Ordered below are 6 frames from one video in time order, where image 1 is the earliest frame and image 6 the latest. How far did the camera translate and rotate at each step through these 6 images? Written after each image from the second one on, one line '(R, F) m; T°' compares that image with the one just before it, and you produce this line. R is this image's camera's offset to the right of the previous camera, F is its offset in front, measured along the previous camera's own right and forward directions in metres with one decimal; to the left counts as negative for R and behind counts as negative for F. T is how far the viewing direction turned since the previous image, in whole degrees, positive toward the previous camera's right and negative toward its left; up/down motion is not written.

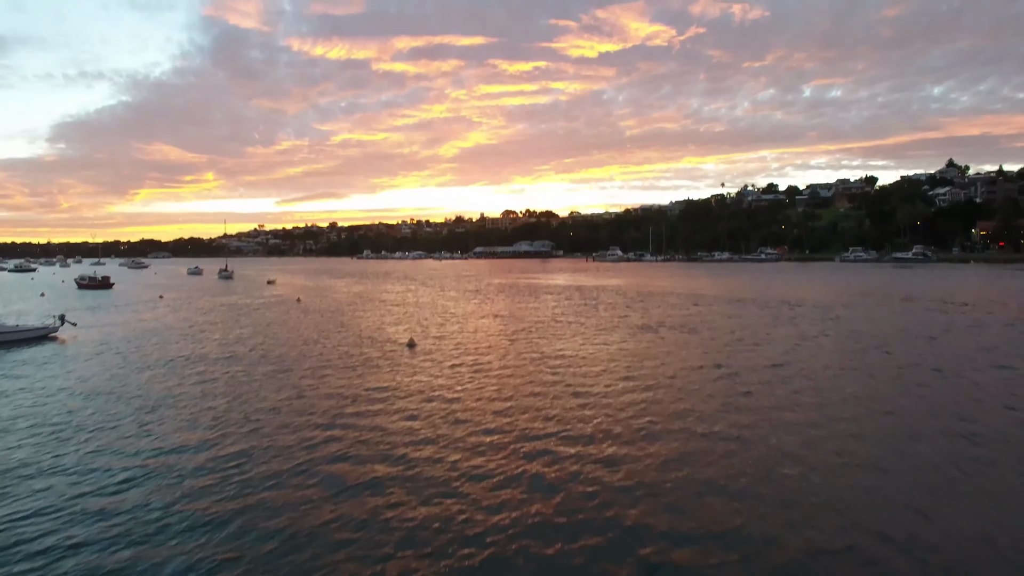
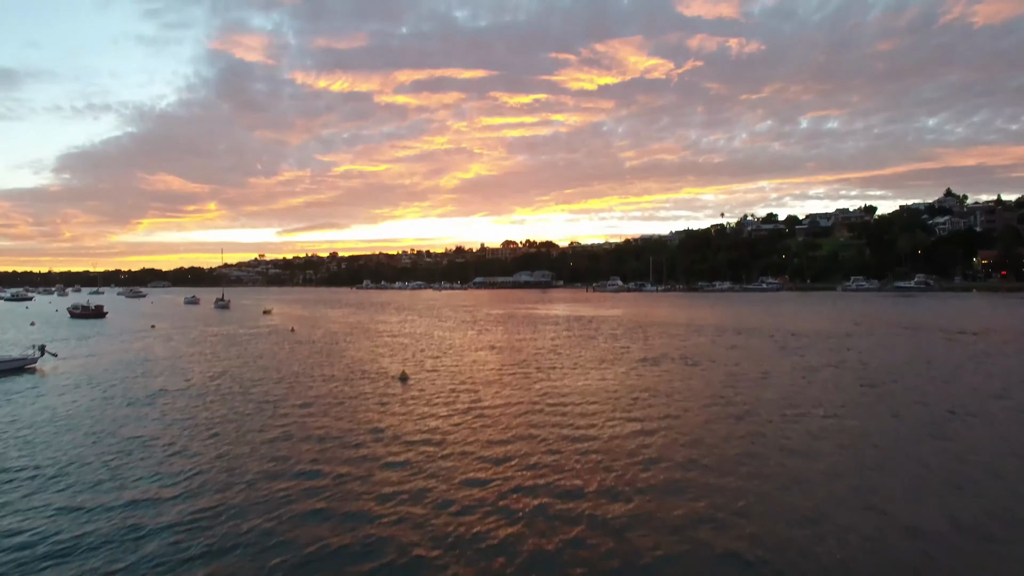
(+0.1, +0.4) m; 0°
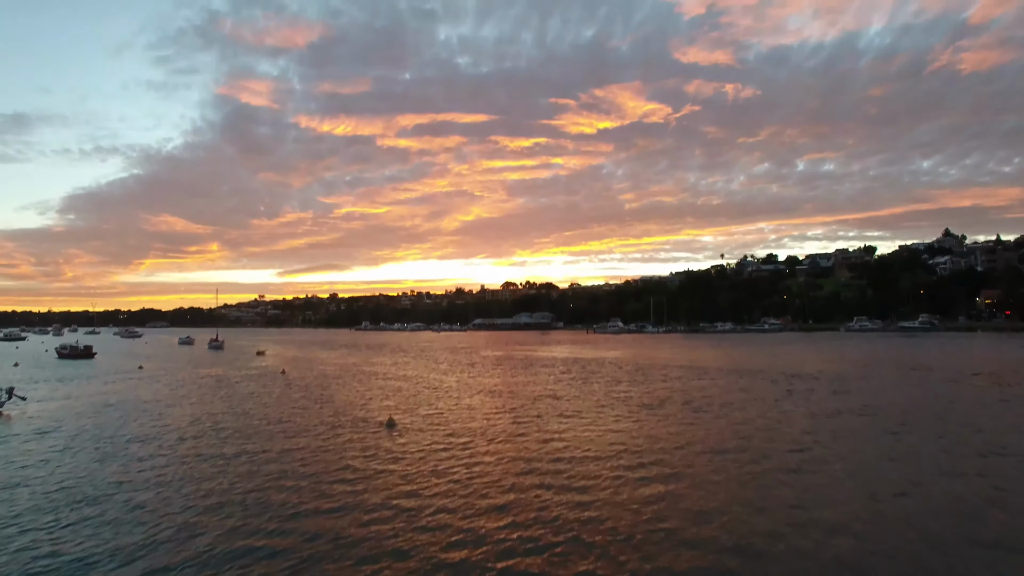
(+0.1, +0.5) m; 0°
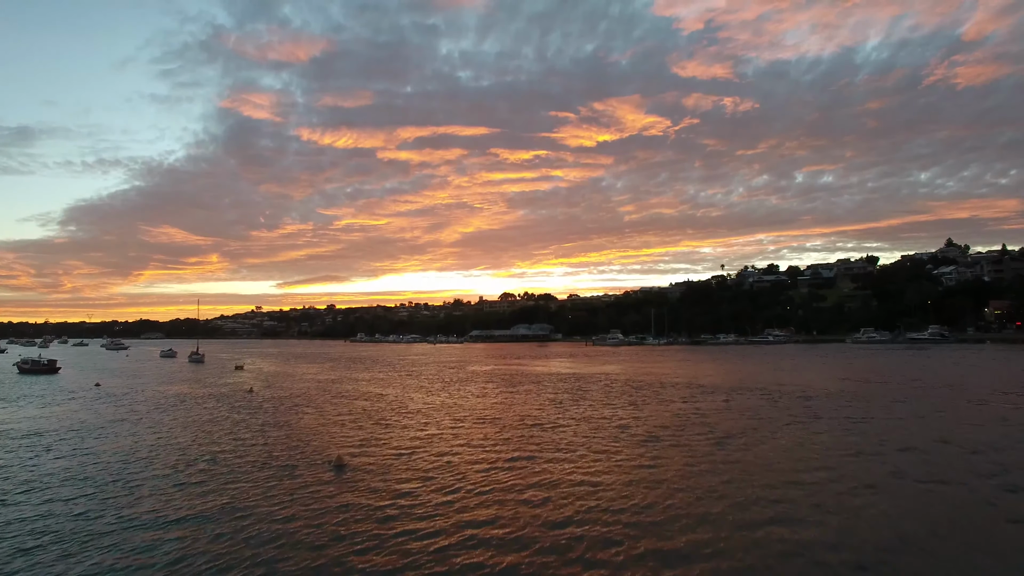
(+0.3, +1.6) m; 0°
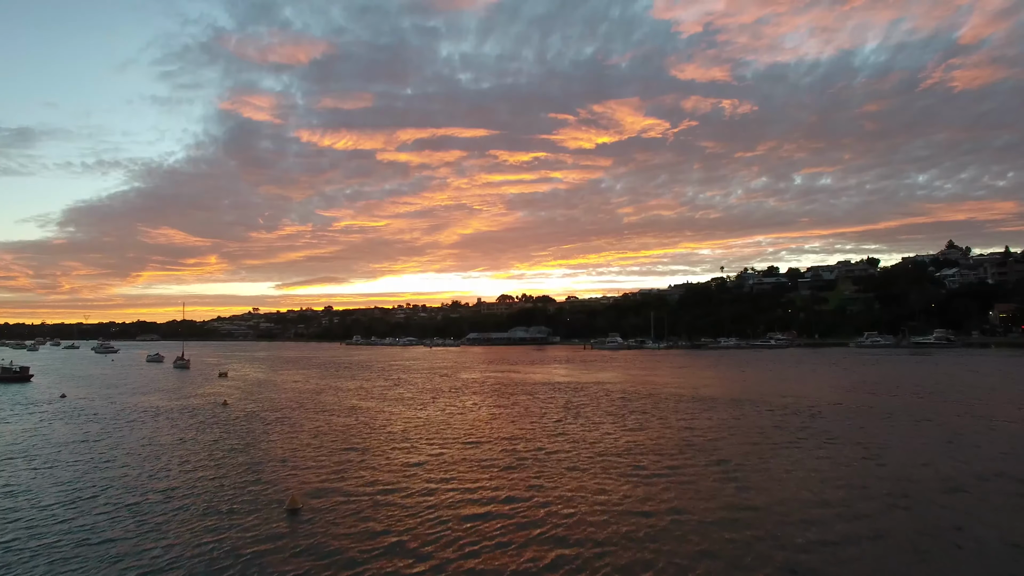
(+0.2, +1.1) m; 0°
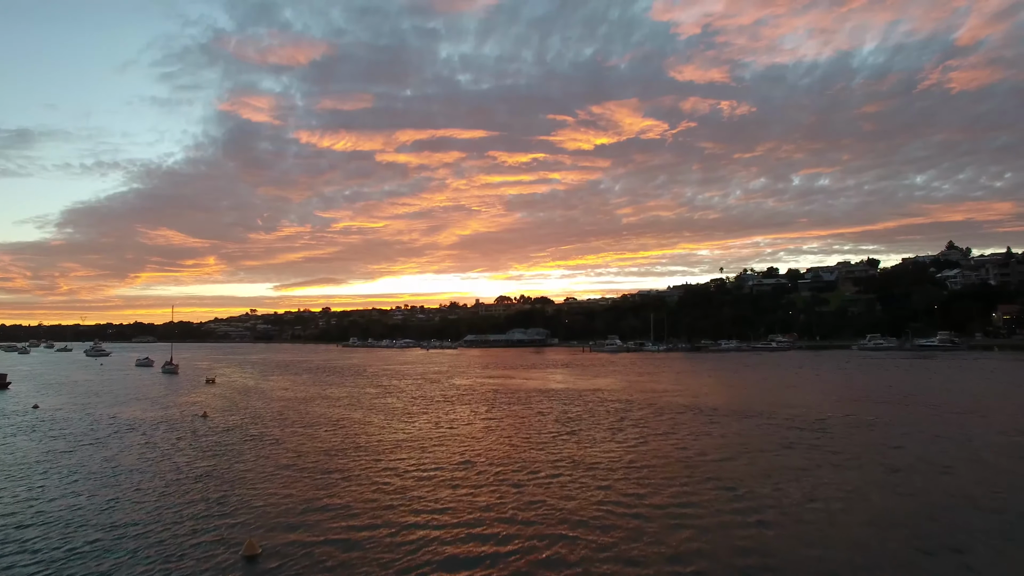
(+0.1, +0.8) m; 0°
